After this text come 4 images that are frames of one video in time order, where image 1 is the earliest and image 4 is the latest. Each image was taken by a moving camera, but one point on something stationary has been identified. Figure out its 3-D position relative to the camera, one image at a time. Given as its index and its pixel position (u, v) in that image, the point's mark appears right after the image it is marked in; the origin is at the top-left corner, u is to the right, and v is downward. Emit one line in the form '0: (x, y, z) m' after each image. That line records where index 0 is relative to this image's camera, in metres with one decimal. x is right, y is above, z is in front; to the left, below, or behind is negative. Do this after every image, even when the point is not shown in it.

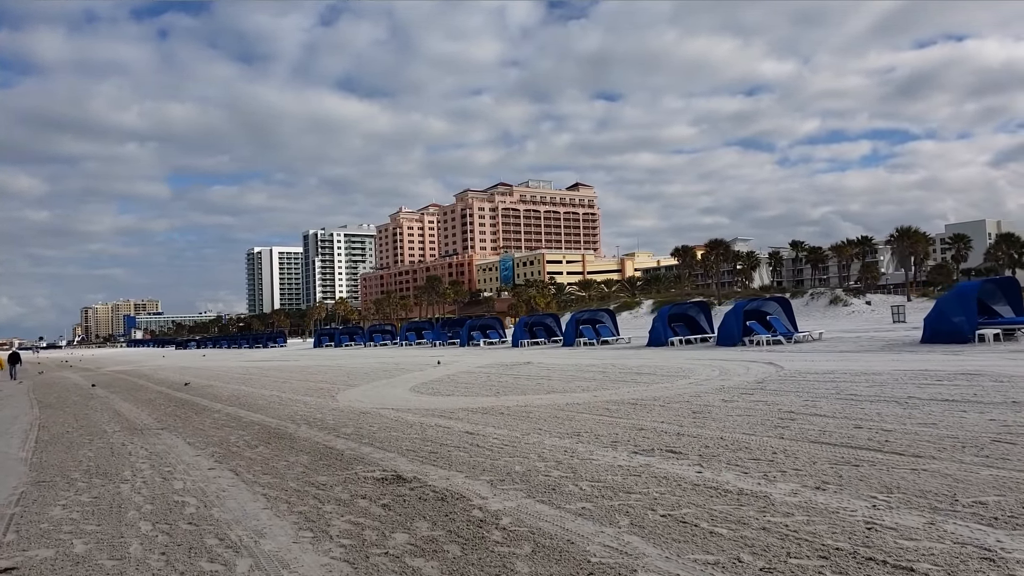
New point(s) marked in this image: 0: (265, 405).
0: (-5.9, -2.8, +16.3) m
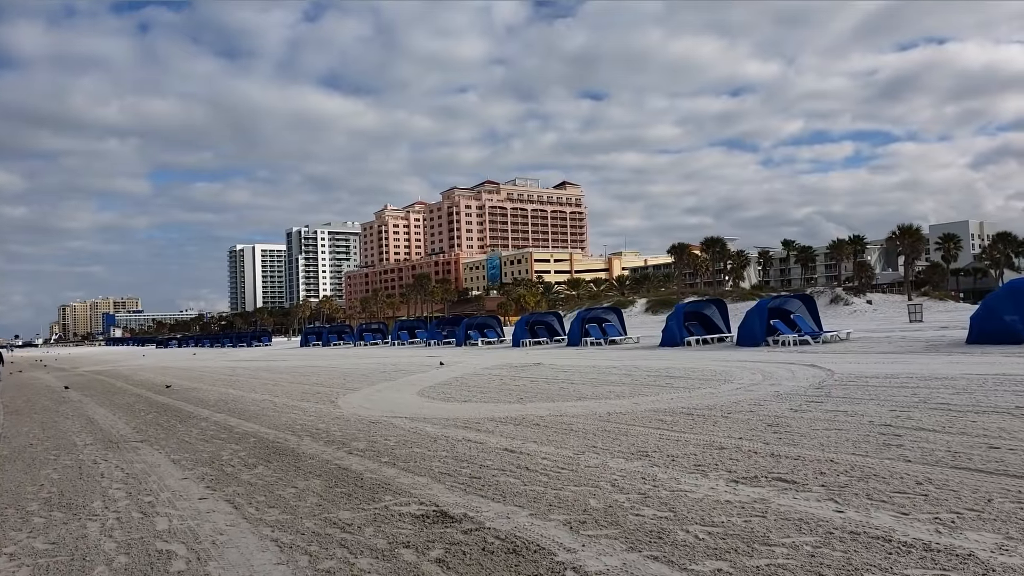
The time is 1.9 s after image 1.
0: (-5.4, -2.6, +14.7) m
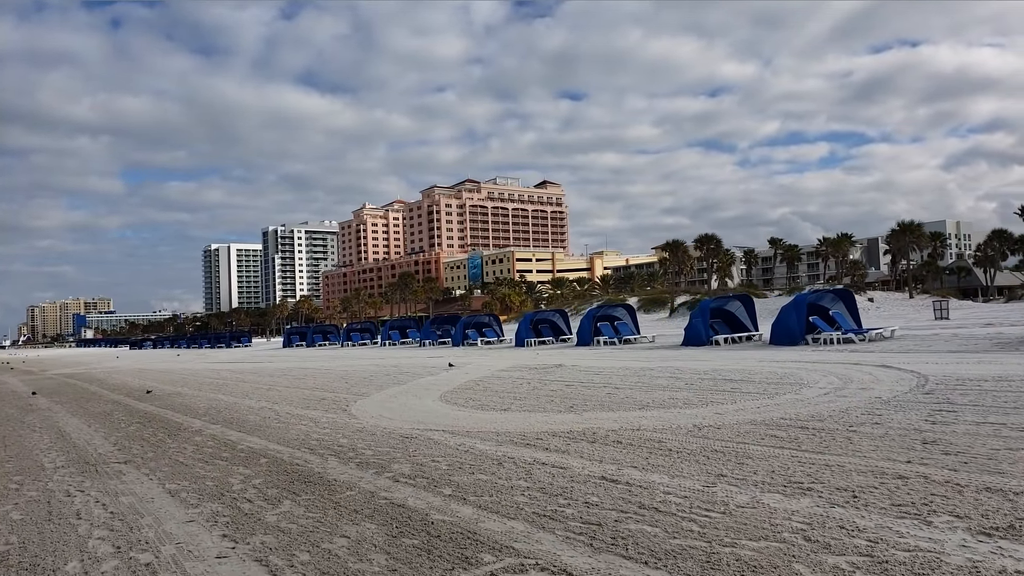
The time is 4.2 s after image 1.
0: (-4.7, -2.5, +12.7) m
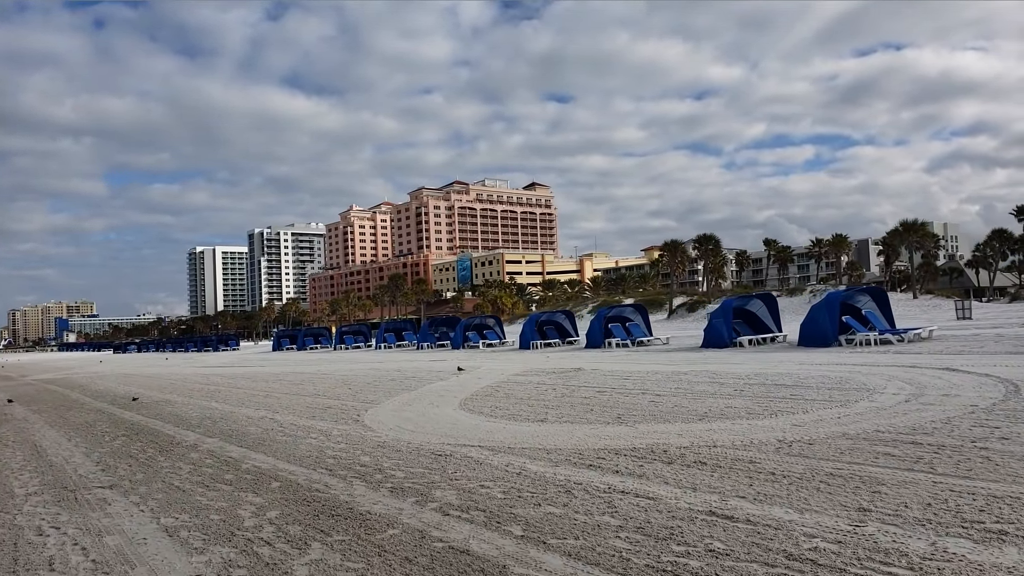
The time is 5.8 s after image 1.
0: (-4.1, -2.4, +11.3) m
